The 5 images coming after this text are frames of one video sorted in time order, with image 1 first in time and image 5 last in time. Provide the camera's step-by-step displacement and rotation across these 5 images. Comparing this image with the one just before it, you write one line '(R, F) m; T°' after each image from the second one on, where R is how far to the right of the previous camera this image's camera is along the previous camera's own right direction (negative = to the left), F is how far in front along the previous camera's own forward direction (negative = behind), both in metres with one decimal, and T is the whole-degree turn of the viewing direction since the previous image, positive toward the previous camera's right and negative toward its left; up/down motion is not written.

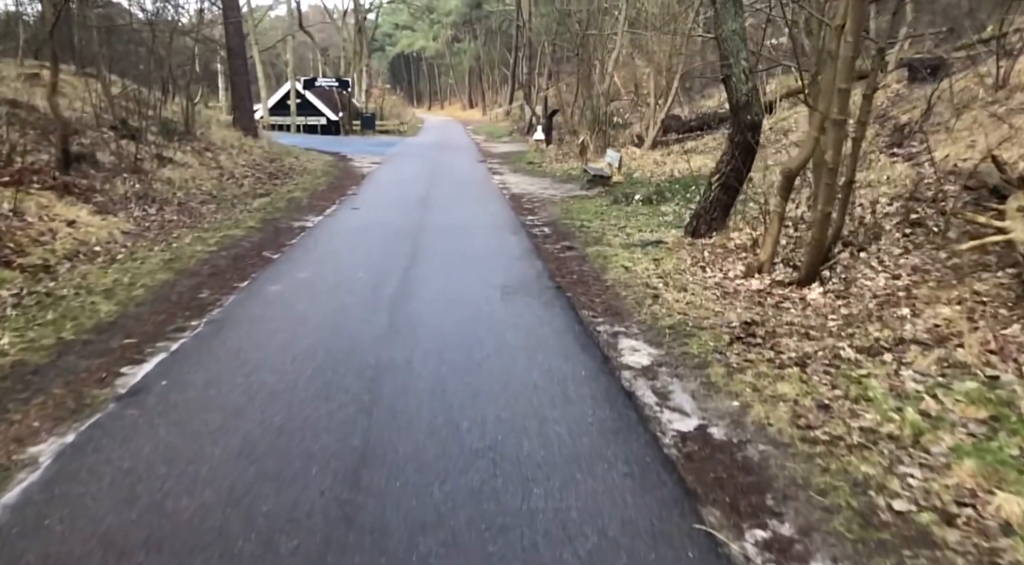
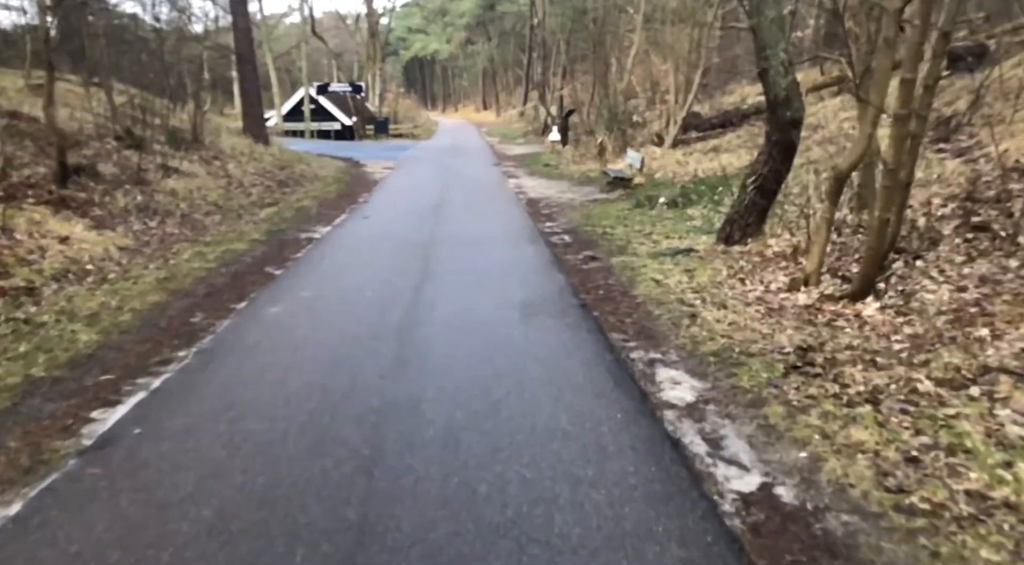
(0.0, +0.7) m; -1°
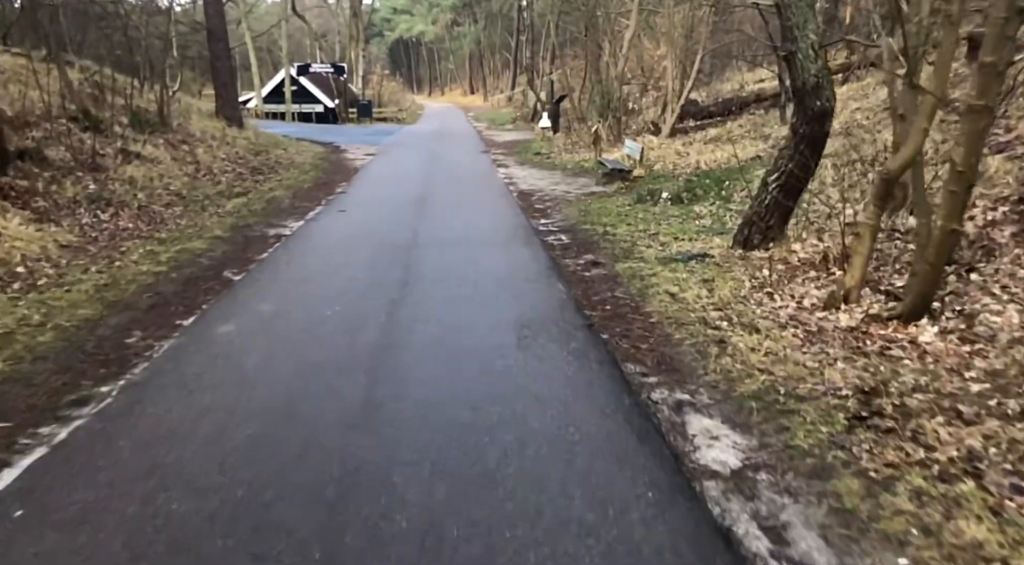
(-0.1, +1.0) m; +1°
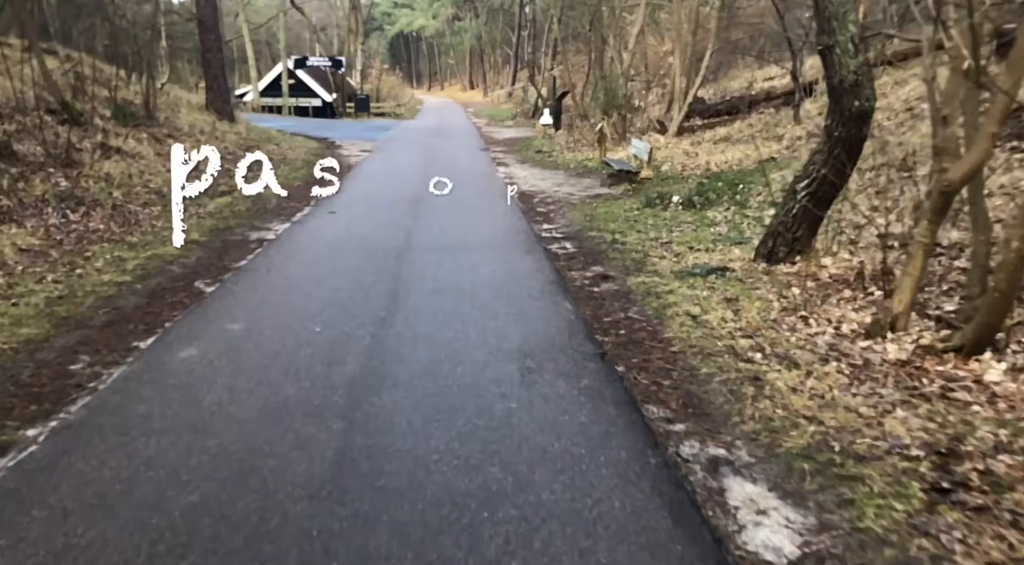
(0.0, +0.7) m; 0°
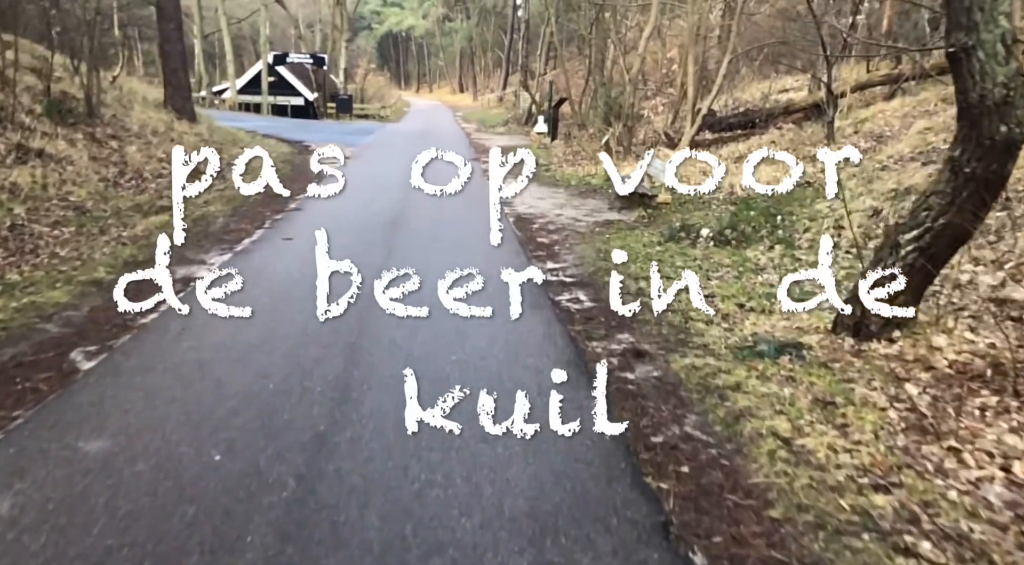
(-0.1, +1.9) m; +1°
